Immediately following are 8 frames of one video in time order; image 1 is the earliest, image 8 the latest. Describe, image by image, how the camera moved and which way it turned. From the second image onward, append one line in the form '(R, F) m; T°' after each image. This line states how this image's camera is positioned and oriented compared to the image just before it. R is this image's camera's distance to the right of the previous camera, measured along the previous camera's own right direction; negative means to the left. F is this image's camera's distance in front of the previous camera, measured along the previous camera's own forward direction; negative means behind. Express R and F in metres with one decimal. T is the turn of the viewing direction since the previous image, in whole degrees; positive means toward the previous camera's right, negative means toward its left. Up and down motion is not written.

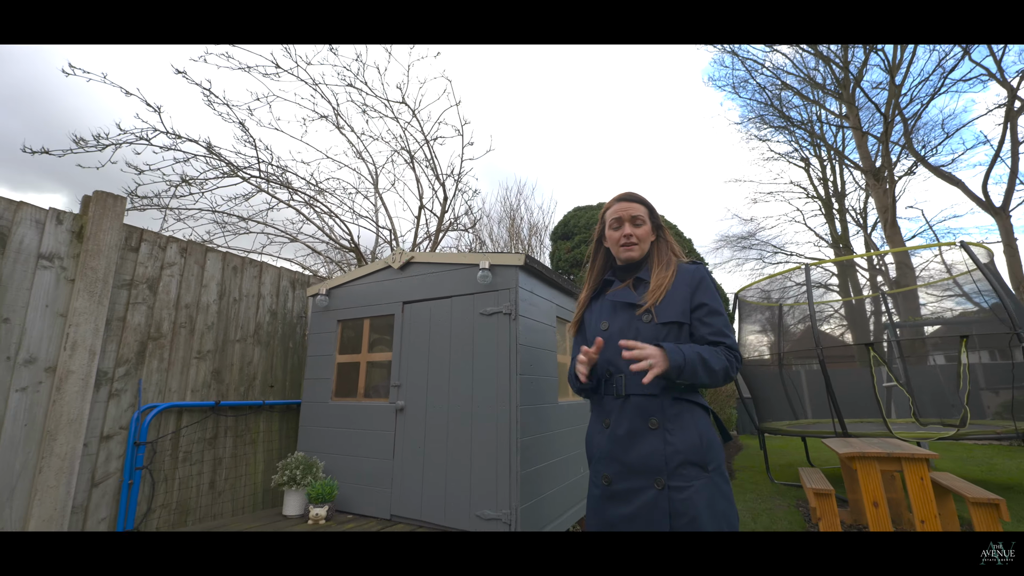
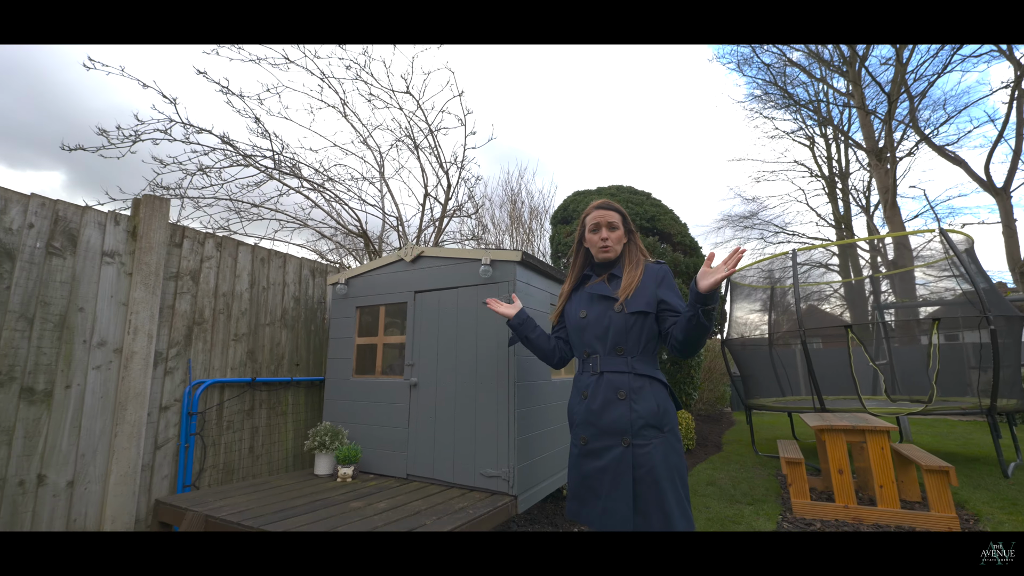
(0.0, -0.3) m; 0°
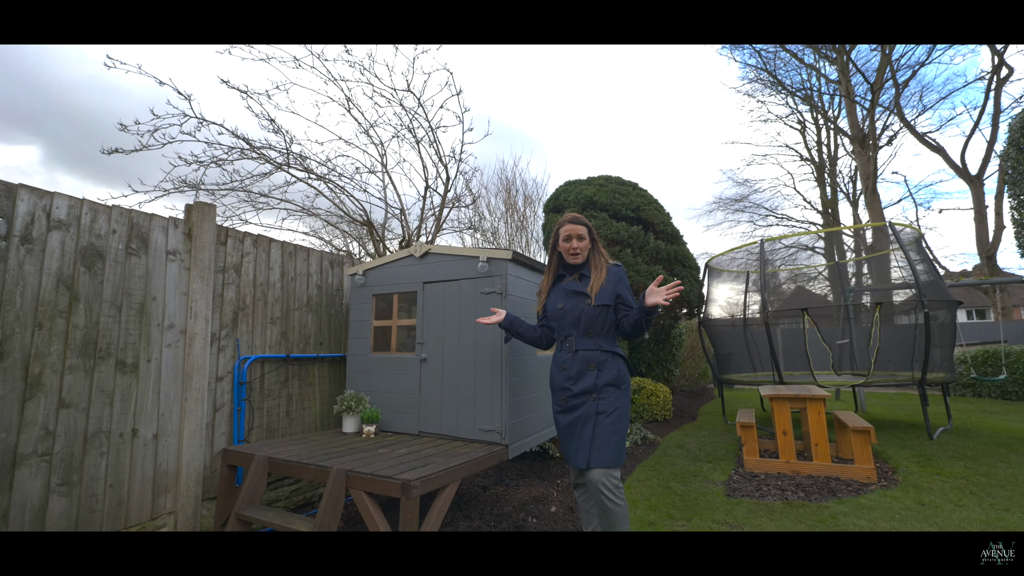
(0.0, -0.5) m; +1°
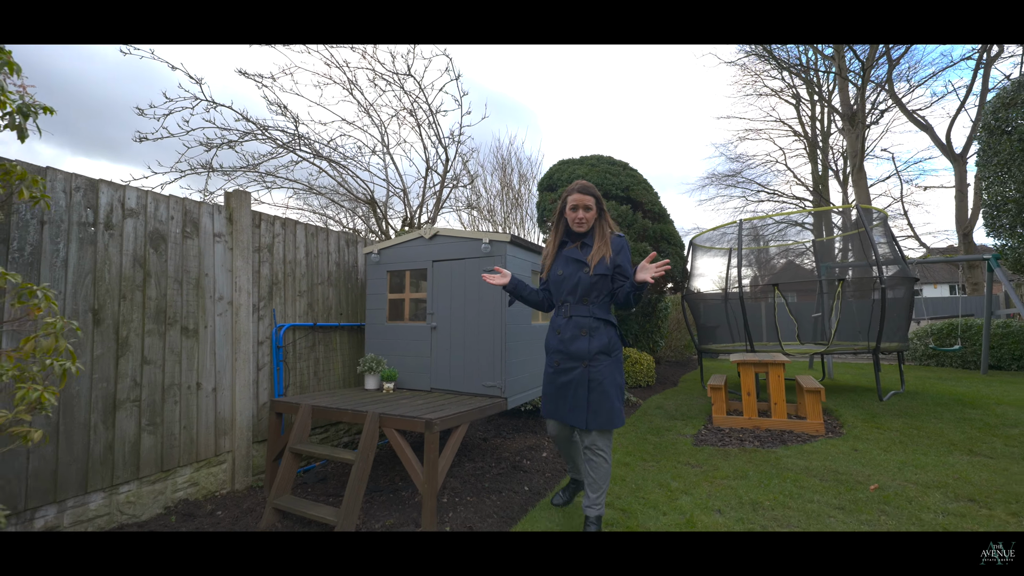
(0.0, -0.5) m; +1°
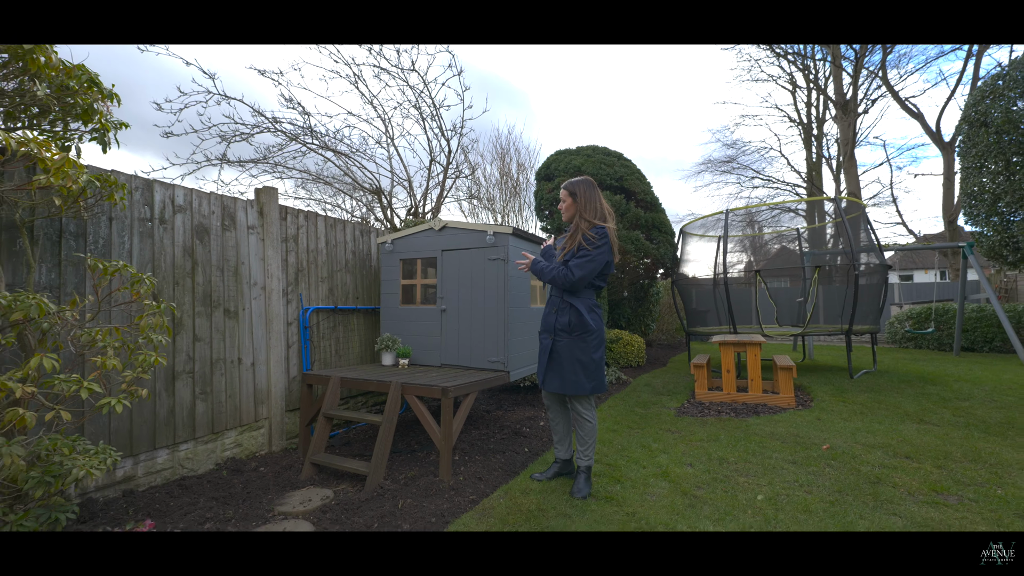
(0.0, -0.4) m; 0°
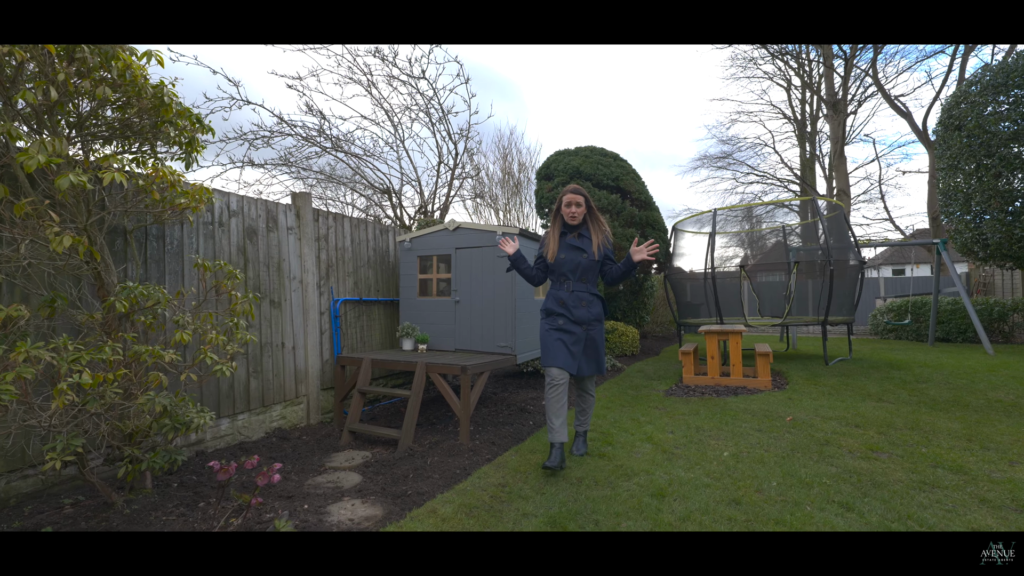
(-0.1, -0.5) m; 0°
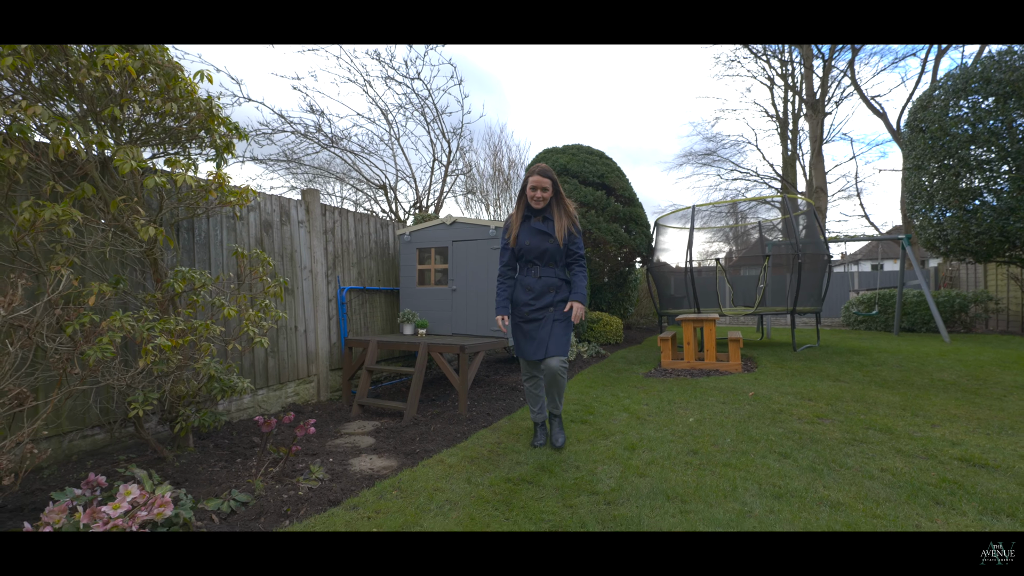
(0.0, -0.4) m; +1°
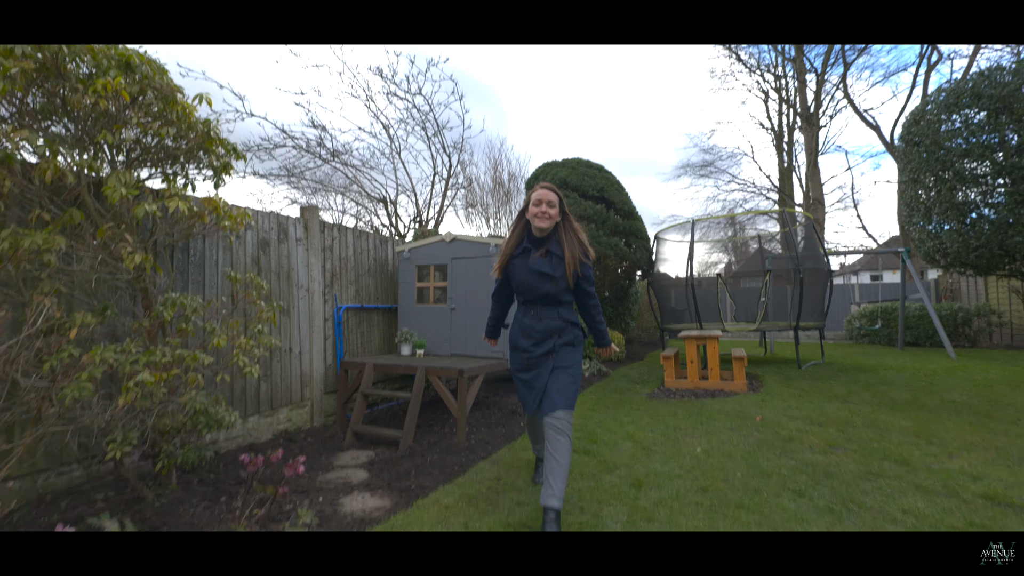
(0.0, +0.1) m; 0°
